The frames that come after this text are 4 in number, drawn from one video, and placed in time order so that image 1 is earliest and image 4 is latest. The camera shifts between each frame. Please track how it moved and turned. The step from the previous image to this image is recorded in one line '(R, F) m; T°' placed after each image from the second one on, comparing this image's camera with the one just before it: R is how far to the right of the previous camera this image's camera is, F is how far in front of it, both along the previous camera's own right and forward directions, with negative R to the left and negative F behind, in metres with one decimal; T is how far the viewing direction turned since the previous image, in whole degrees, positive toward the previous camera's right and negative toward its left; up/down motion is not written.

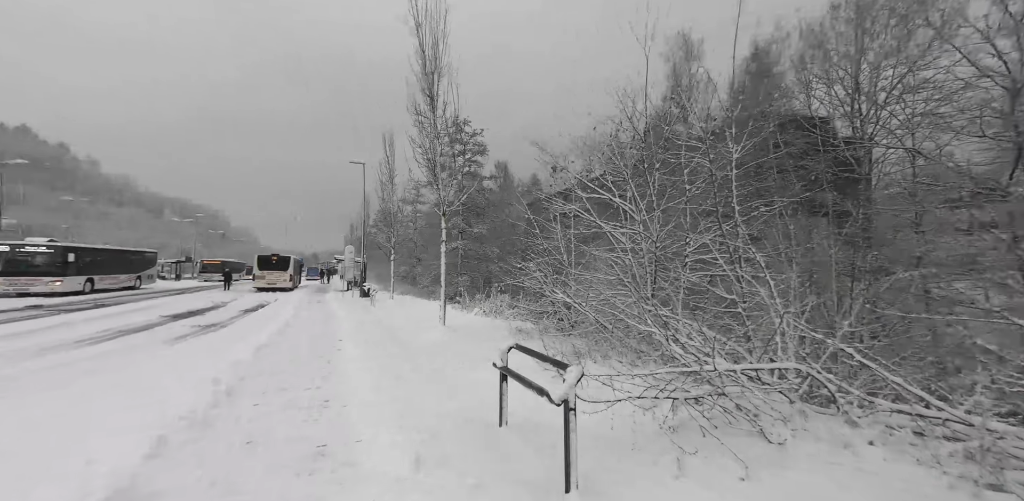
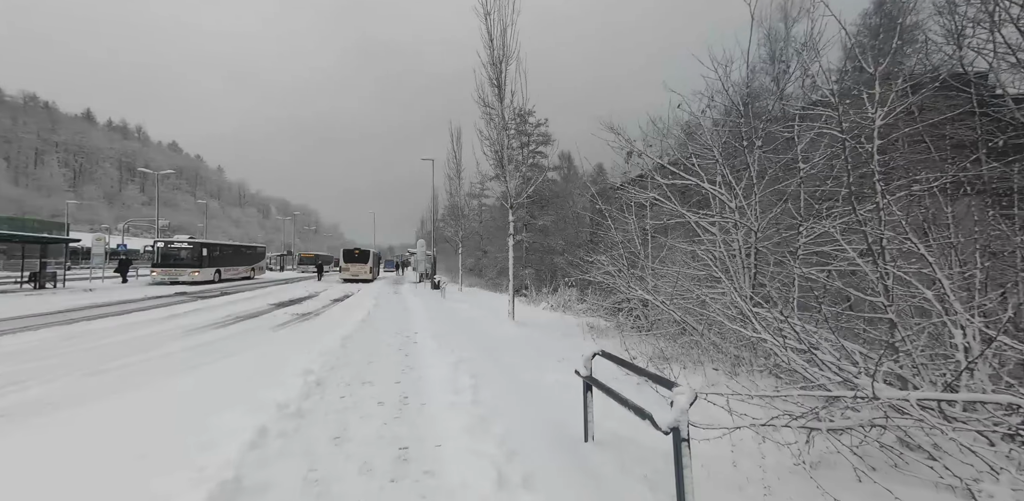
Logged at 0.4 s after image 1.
(-0.1, +0.3) m; -10°
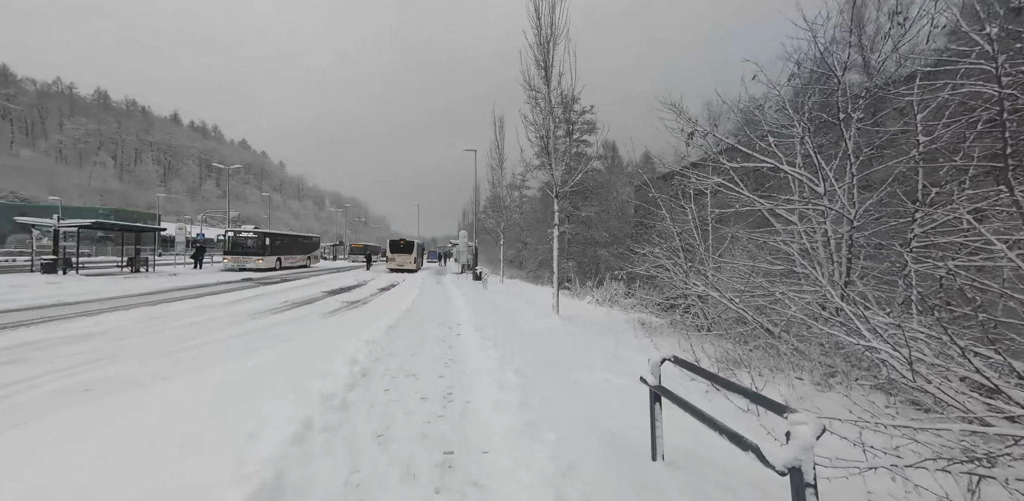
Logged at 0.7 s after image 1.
(-0.1, +0.3) m; -6°
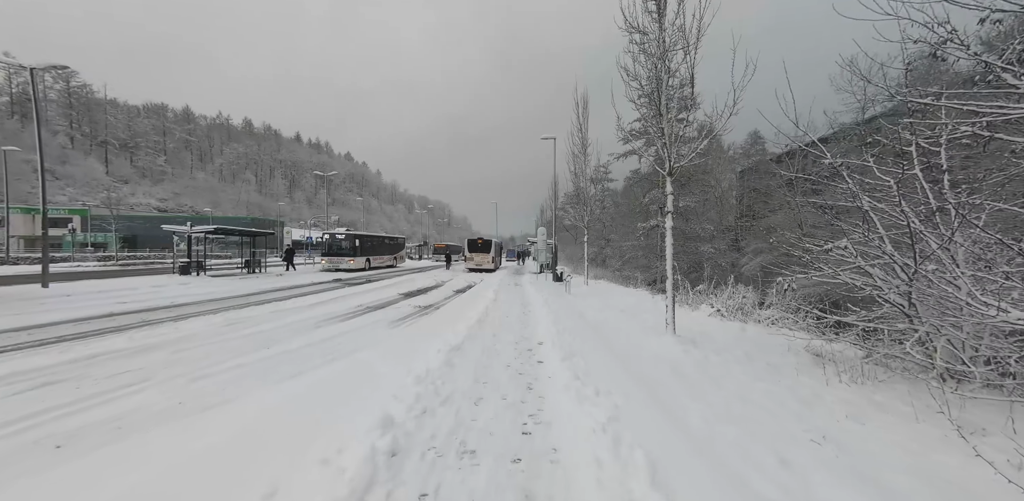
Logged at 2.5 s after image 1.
(-0.3, +1.9) m; -12°
